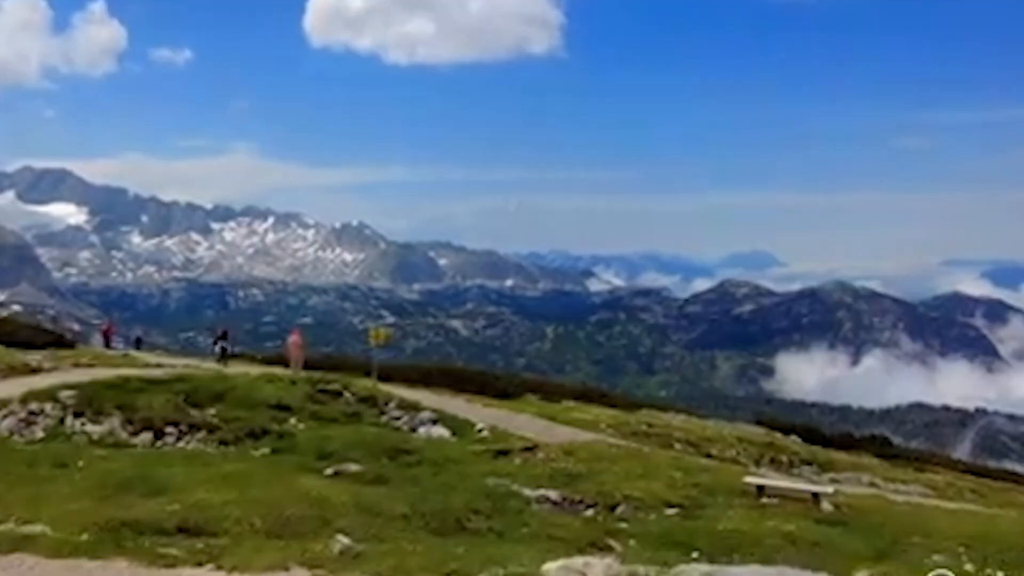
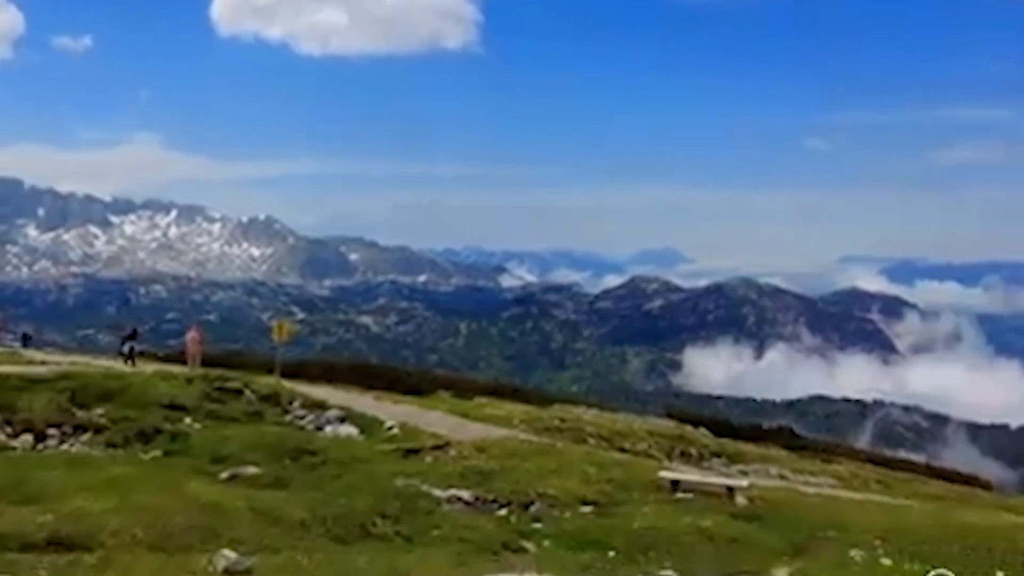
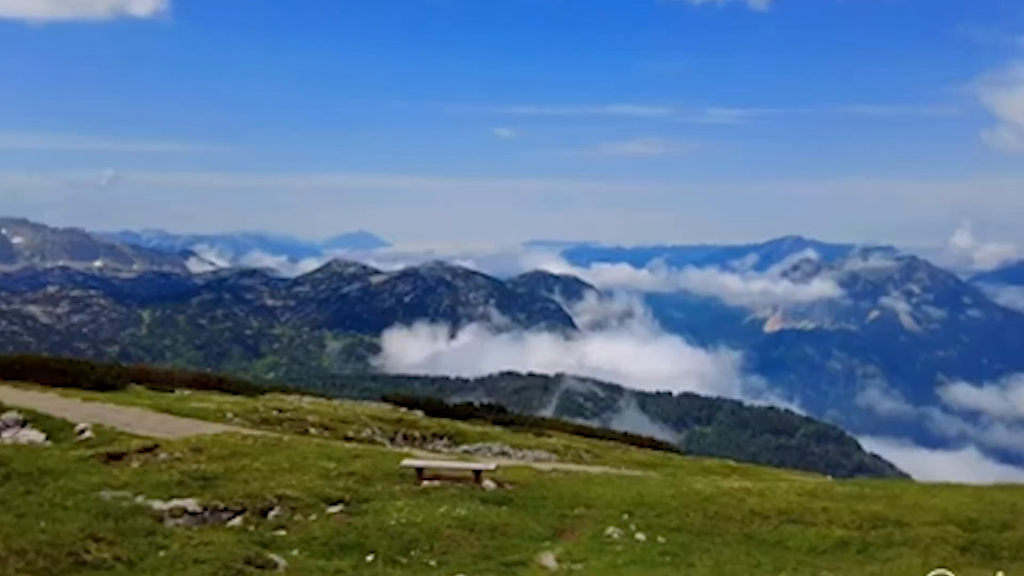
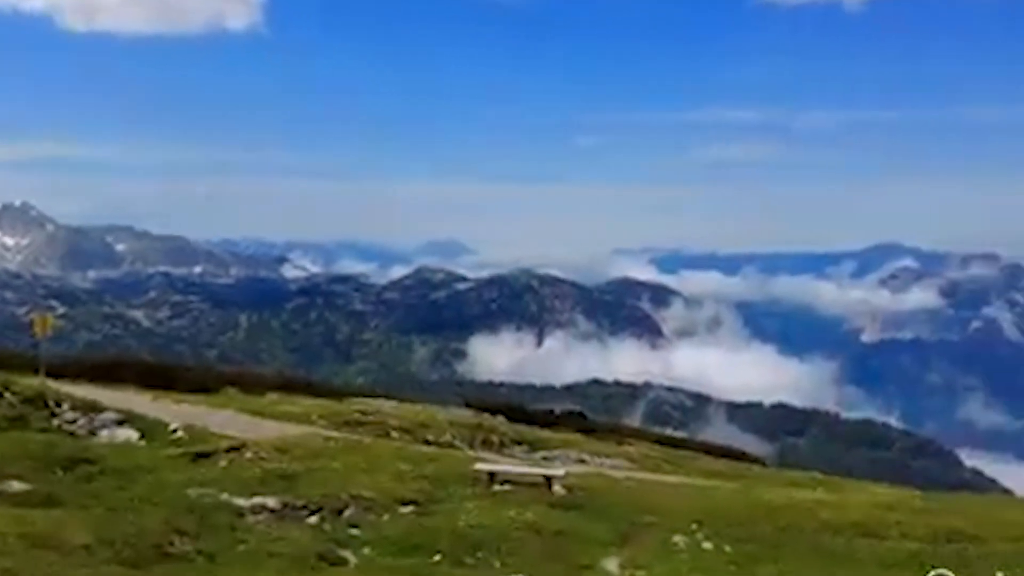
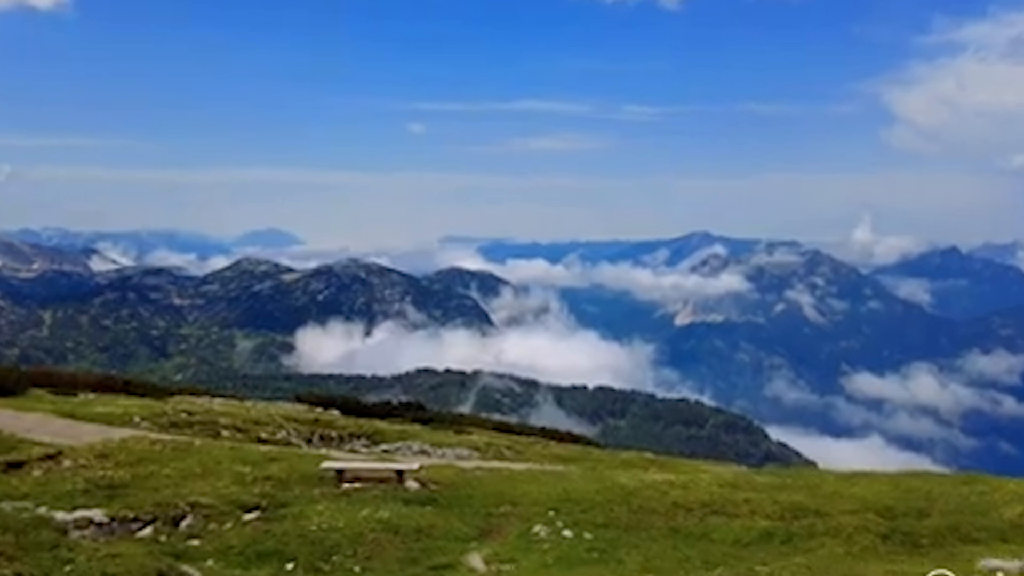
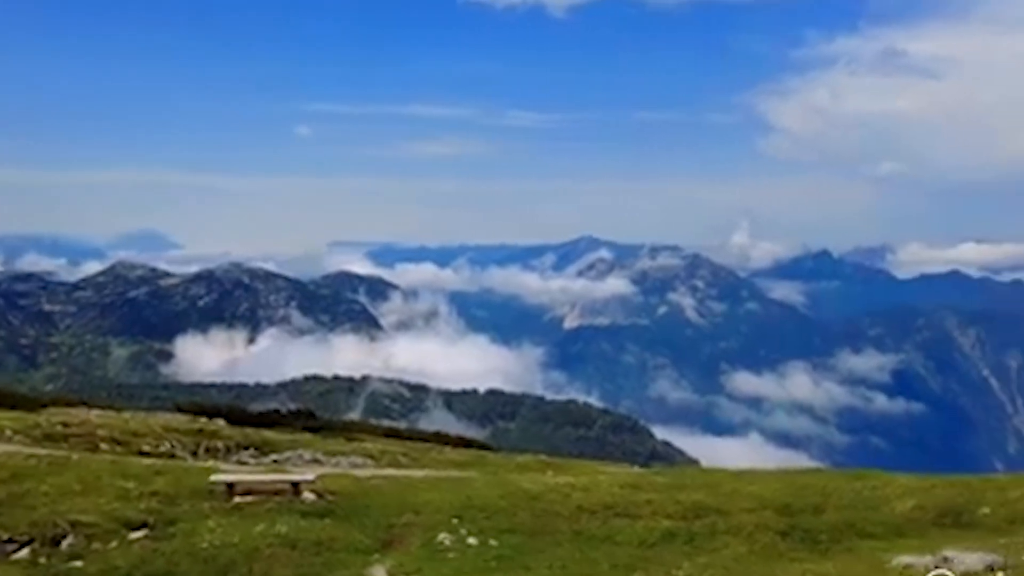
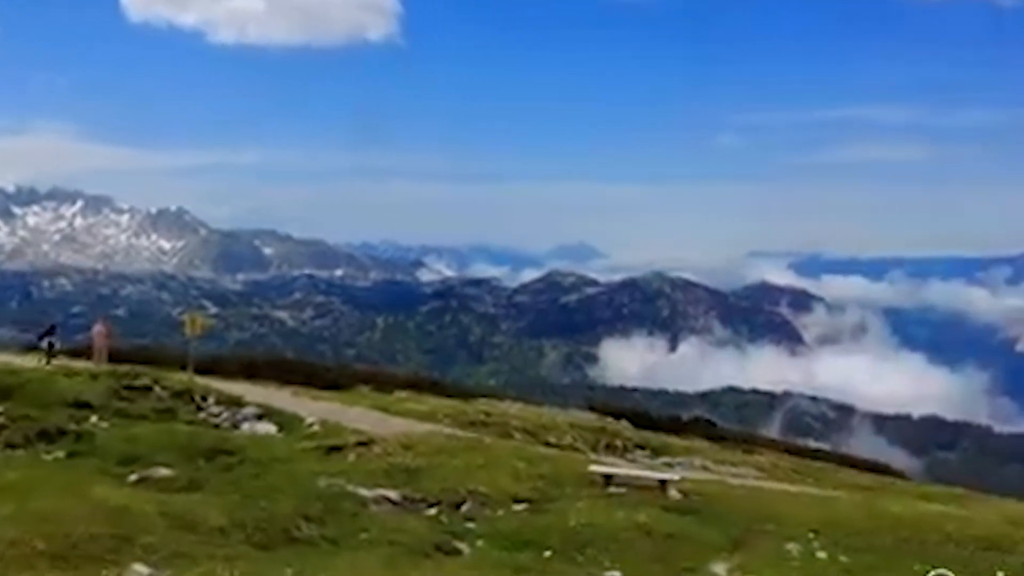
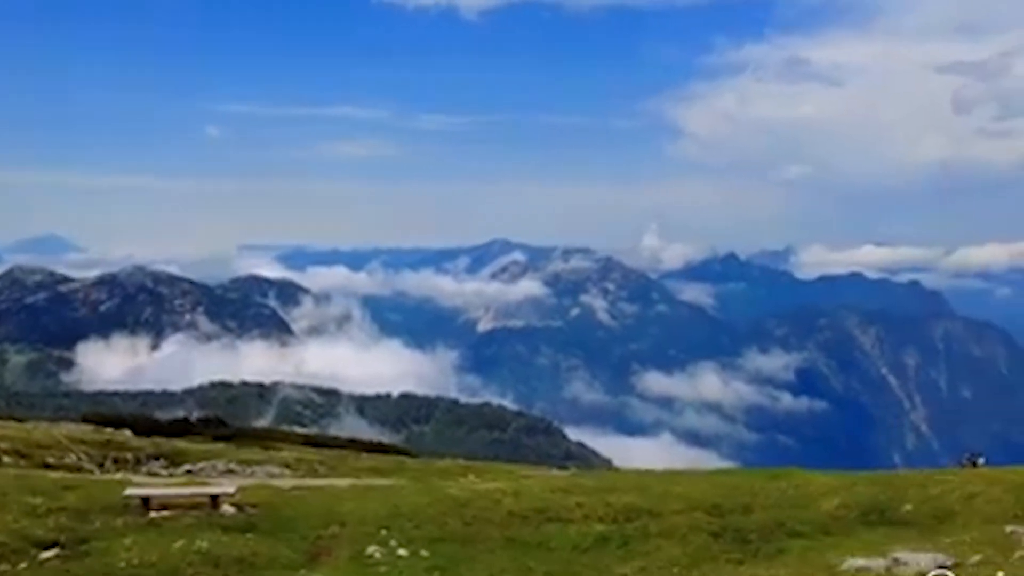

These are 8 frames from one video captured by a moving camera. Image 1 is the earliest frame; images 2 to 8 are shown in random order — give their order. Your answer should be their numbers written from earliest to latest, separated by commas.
2, 7, 4, 3, 5, 6, 8
